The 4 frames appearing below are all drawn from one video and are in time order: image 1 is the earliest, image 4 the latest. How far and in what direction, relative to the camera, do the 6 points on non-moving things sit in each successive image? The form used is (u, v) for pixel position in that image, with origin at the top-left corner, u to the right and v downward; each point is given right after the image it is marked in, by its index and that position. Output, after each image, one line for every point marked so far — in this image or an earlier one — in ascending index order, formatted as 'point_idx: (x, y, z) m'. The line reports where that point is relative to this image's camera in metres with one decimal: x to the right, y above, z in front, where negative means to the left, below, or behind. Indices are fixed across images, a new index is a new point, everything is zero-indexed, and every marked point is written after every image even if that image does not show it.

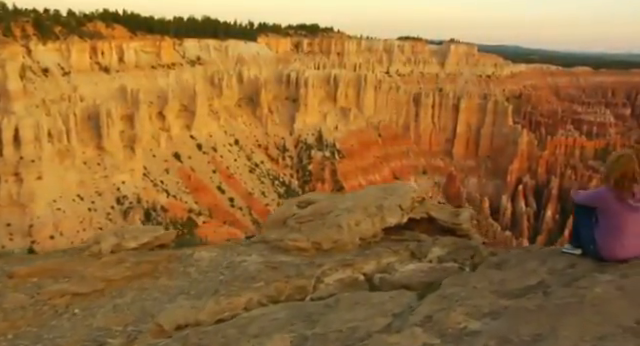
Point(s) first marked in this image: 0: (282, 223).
0: (-0.5, -0.6, +6.0) m
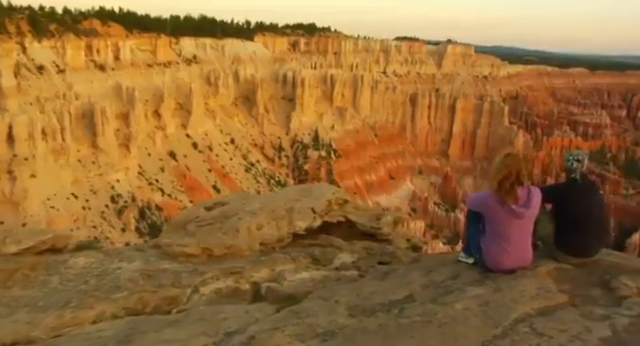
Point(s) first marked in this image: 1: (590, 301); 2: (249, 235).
0: (-1.5, -0.6, +5.6) m
1: (+1.8, -0.8, +3.3) m
2: (-0.7, -0.6, +5.3) m
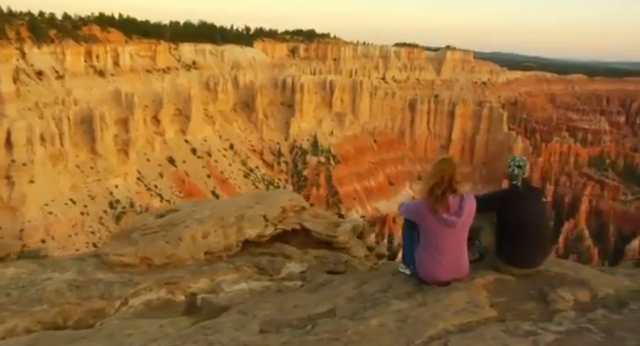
0: (-2.1, -0.7, +5.4) m
1: (+1.2, -0.9, +3.1) m
2: (-1.3, -0.7, +5.1) m
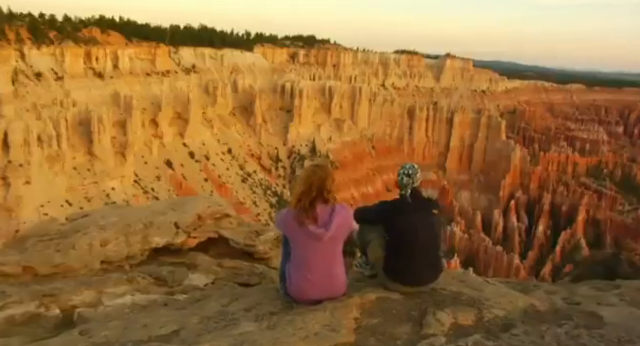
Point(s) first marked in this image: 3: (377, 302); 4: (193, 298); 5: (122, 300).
0: (-2.9, -0.7, +5.1) m
1: (+0.3, -0.9, +2.8) m
2: (-2.2, -0.7, +4.8) m
3: (+0.4, -0.8, +3.3) m
4: (-0.9, -1.0, +3.9) m
5: (-1.6, -1.0, +4.2) m
